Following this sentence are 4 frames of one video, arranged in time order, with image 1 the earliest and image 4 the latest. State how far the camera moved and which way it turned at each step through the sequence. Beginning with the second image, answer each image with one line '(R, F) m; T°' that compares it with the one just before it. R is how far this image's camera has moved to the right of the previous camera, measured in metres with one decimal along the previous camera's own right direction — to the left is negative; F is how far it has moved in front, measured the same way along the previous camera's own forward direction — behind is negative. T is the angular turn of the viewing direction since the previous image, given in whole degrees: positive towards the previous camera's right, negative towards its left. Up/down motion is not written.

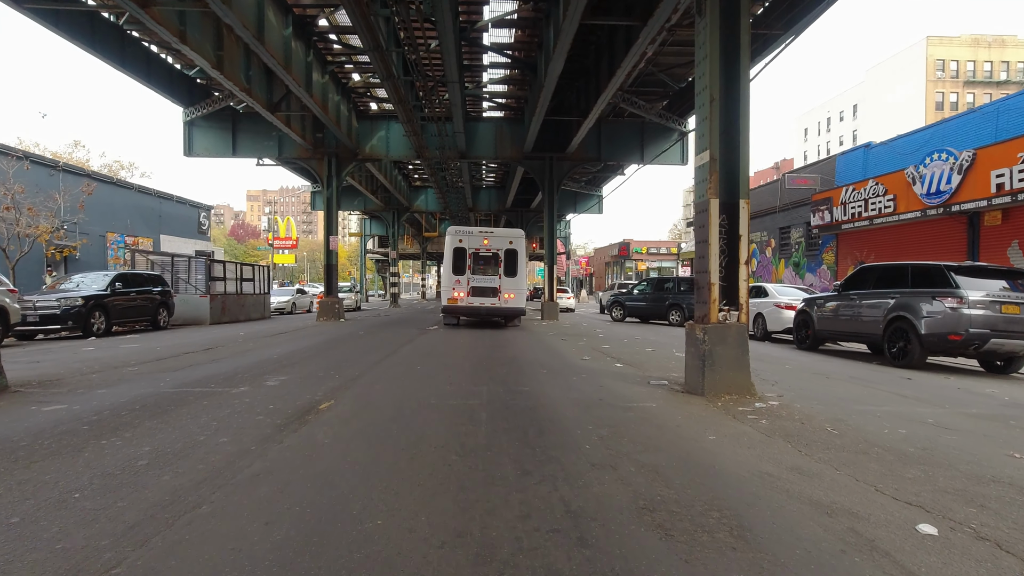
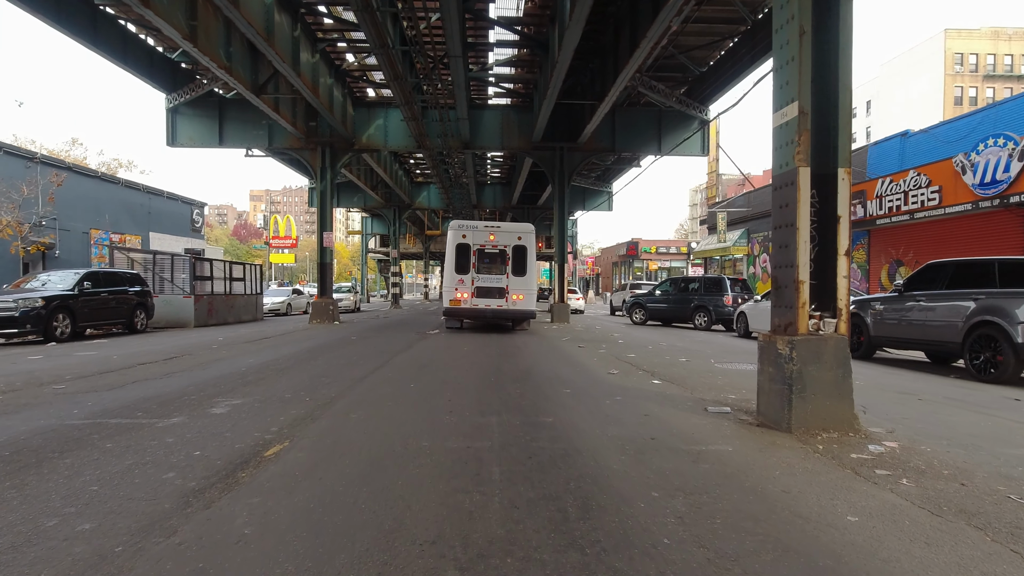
(-0.1, +1.7) m; 0°
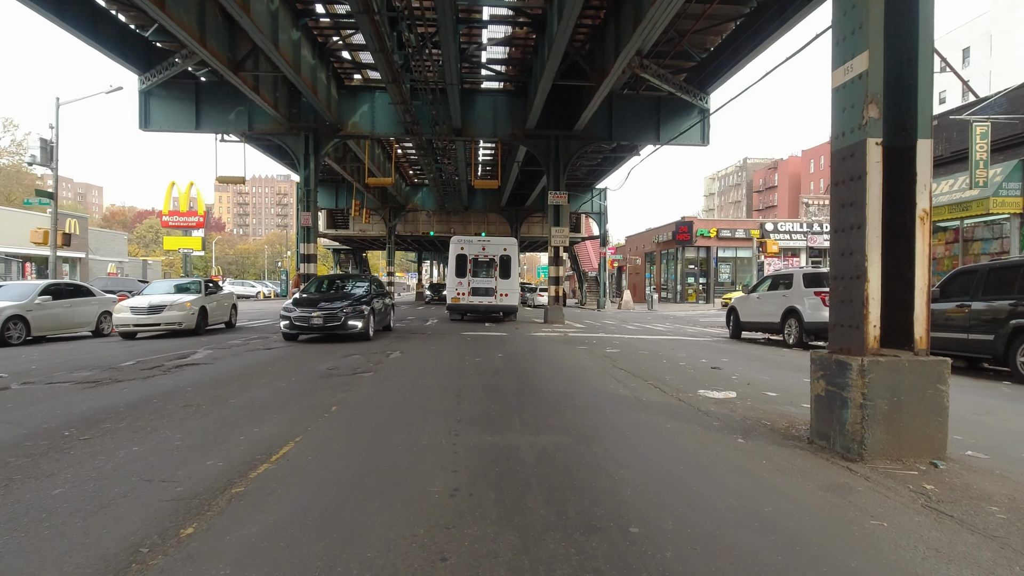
(-0.1, +0.9) m; +1°
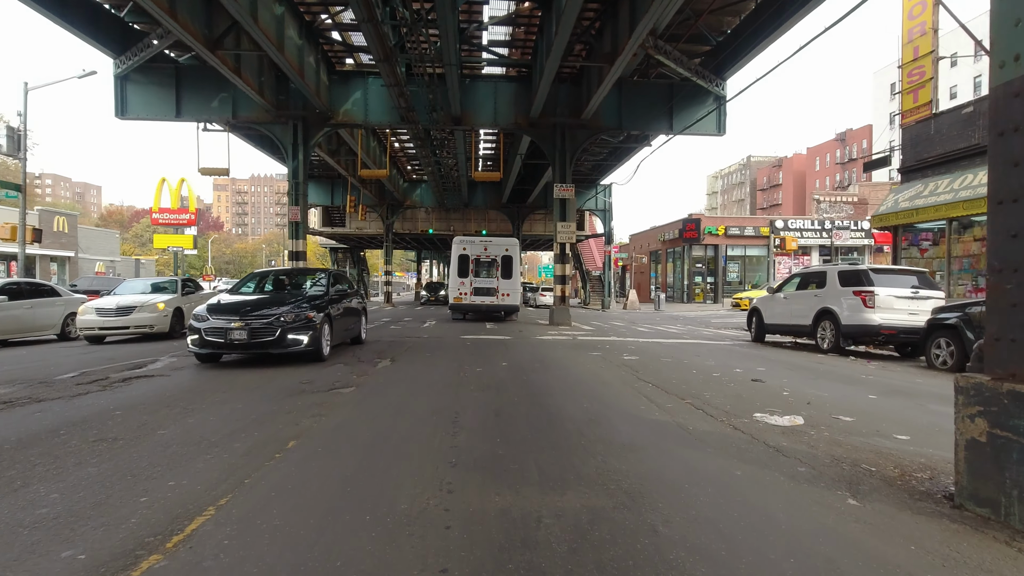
(-0.1, +1.3) m; 0°
